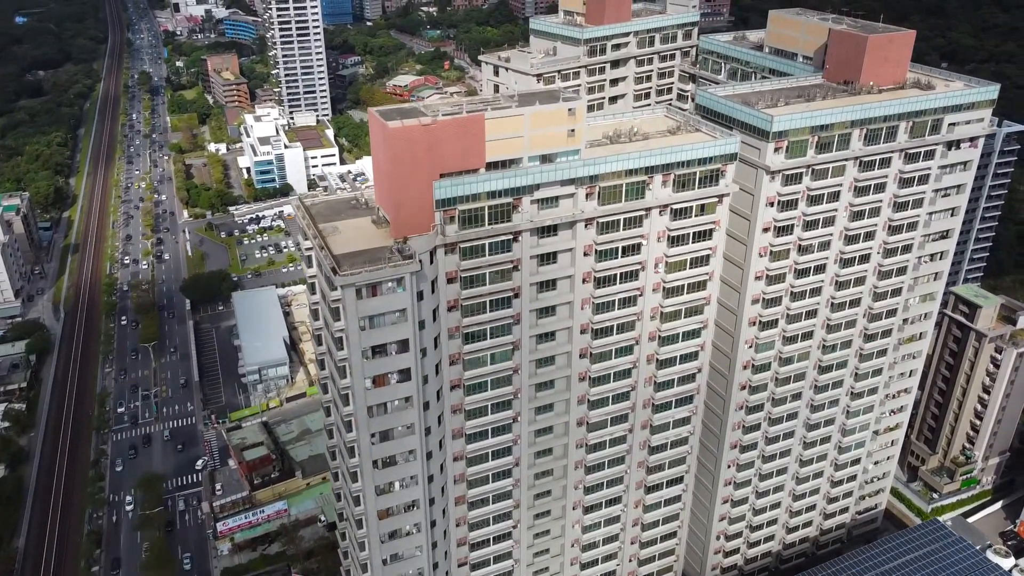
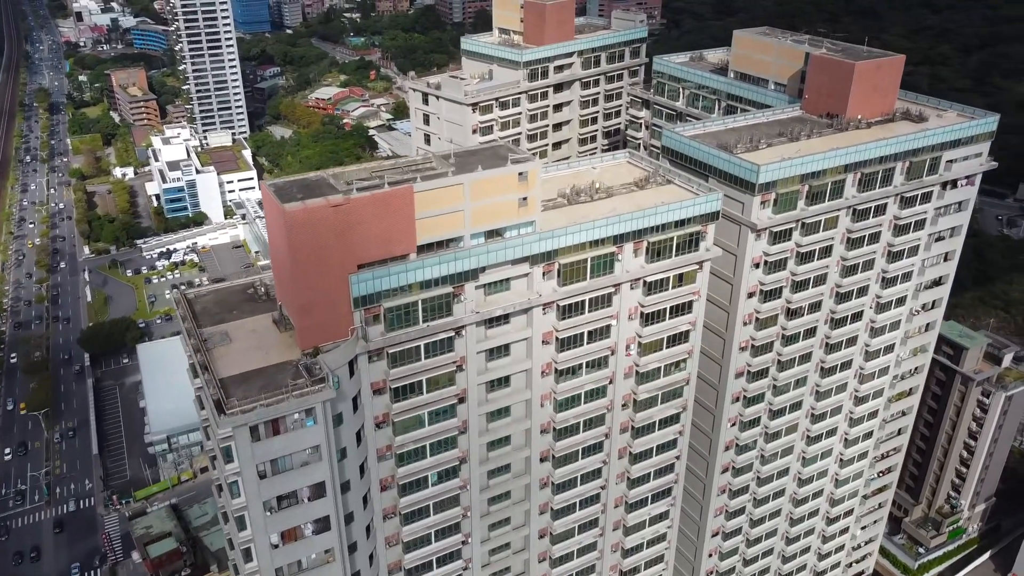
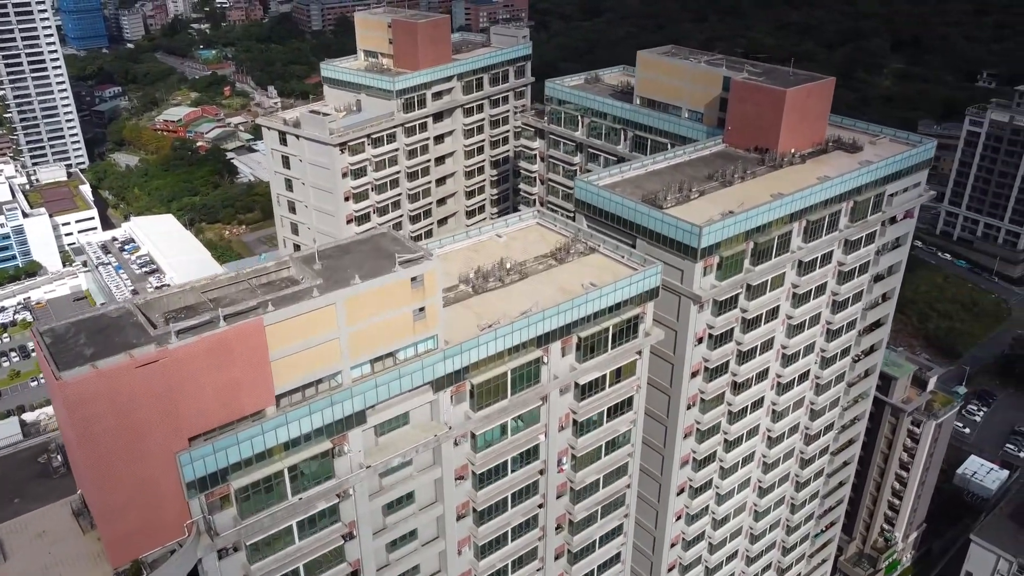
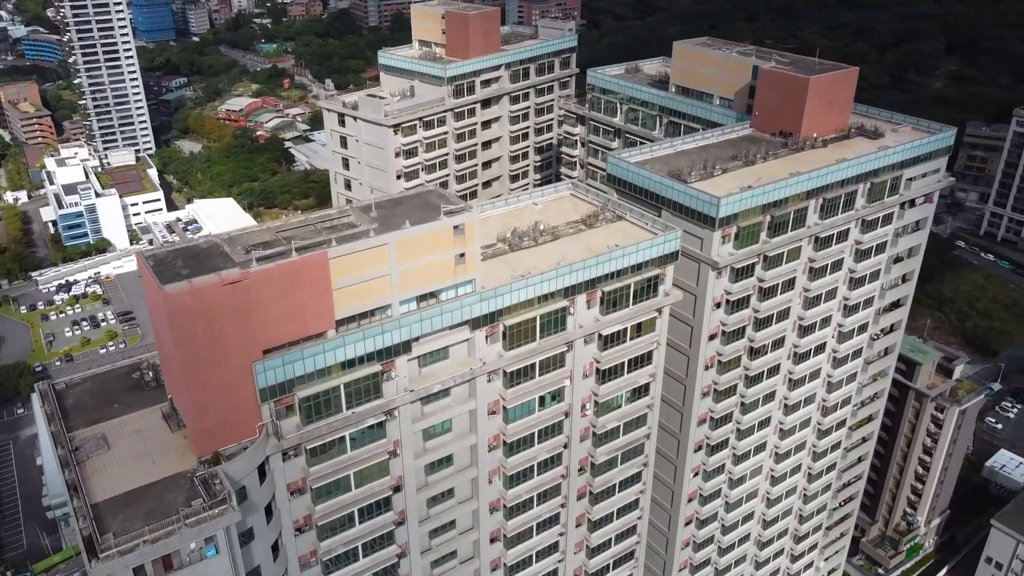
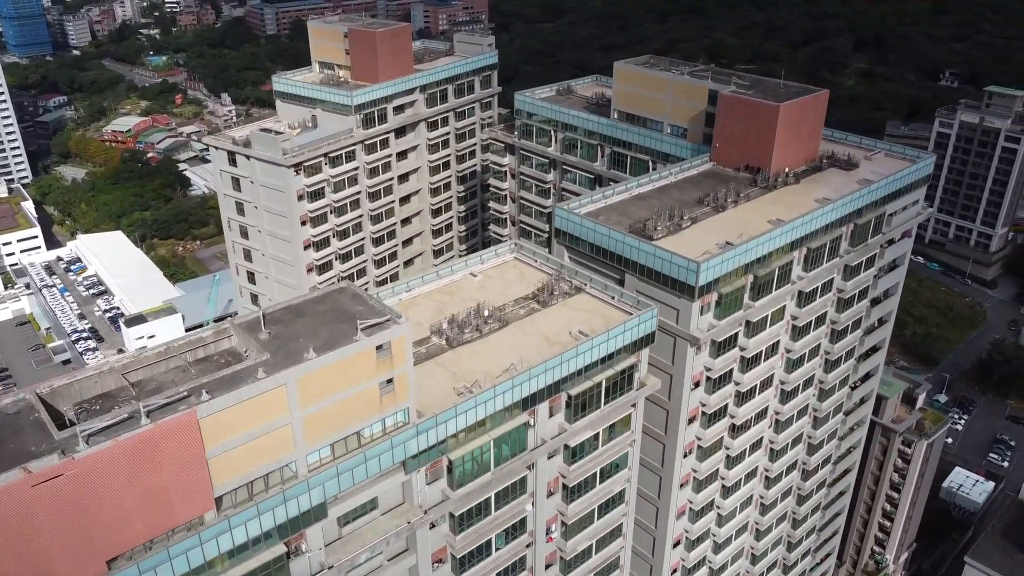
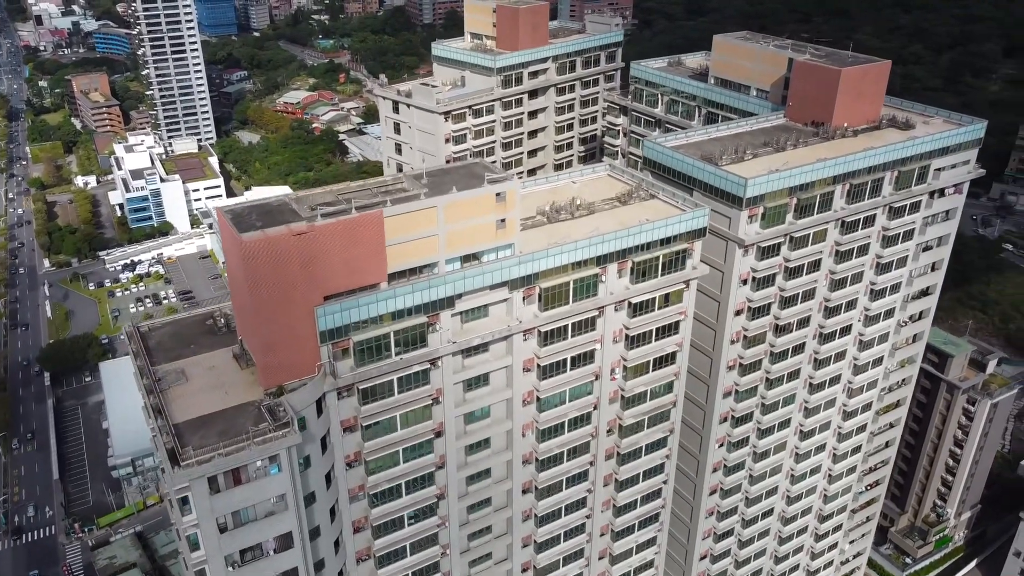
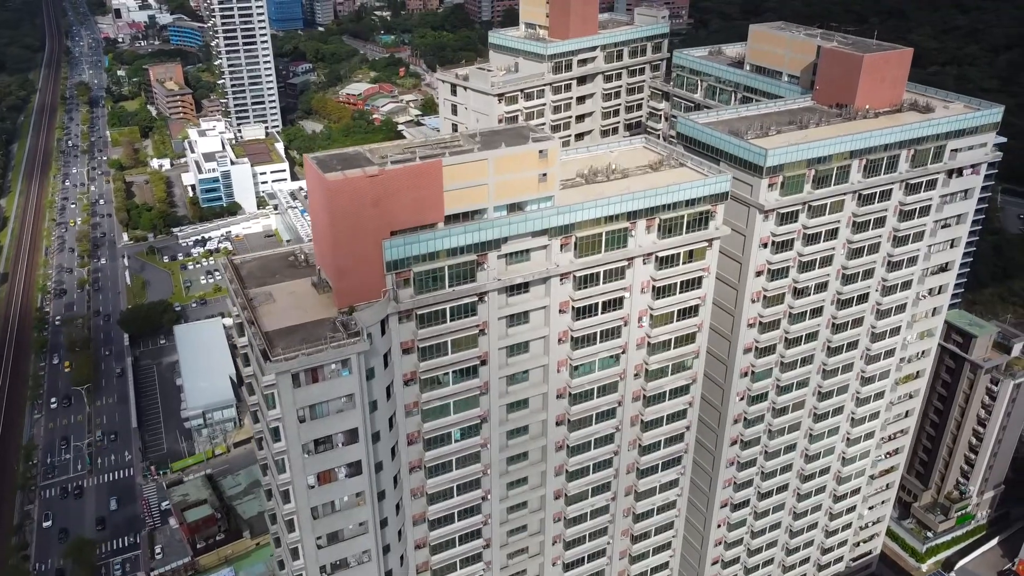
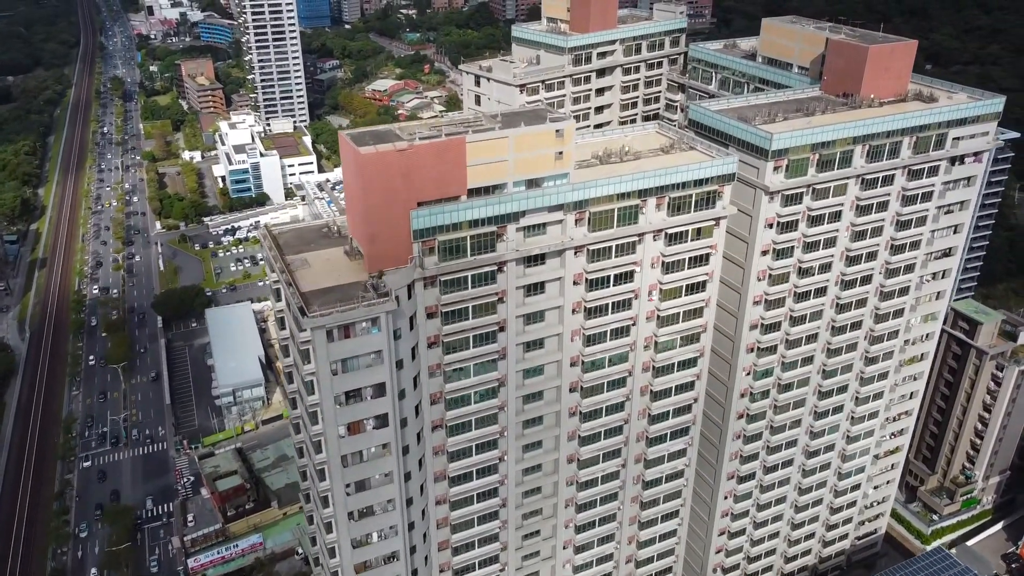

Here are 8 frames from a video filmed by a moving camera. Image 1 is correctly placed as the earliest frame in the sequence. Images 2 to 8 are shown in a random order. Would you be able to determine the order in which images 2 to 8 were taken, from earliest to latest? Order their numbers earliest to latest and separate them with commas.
8, 7, 2, 6, 4, 3, 5
